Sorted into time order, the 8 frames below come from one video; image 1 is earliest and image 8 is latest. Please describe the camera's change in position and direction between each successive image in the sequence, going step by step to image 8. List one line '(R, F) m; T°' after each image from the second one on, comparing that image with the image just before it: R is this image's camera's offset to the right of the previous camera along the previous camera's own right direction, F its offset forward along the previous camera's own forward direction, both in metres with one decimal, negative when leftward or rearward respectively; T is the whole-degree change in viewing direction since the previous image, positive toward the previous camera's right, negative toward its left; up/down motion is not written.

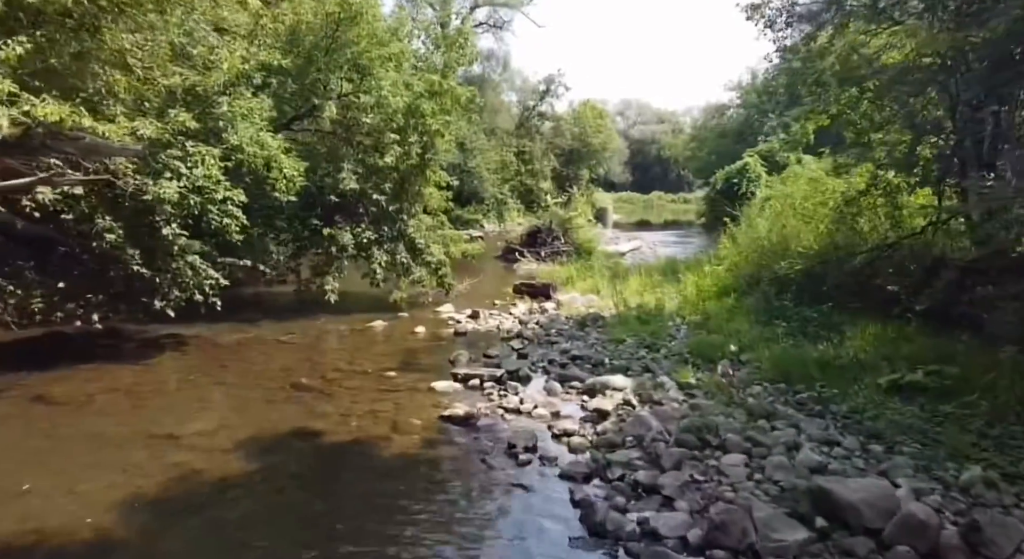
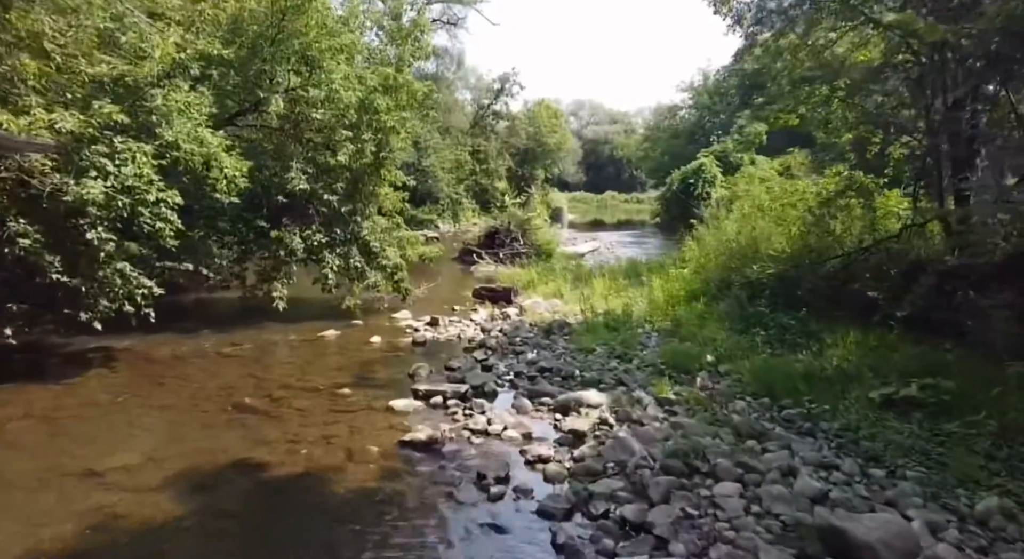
(-0.1, +0.5) m; +4°
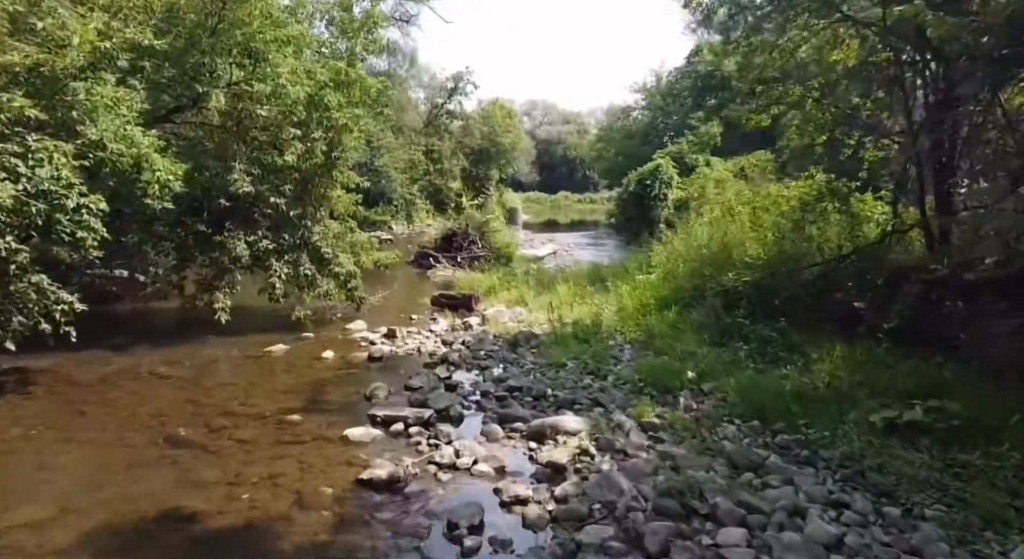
(-0.1, +0.6) m; +4°
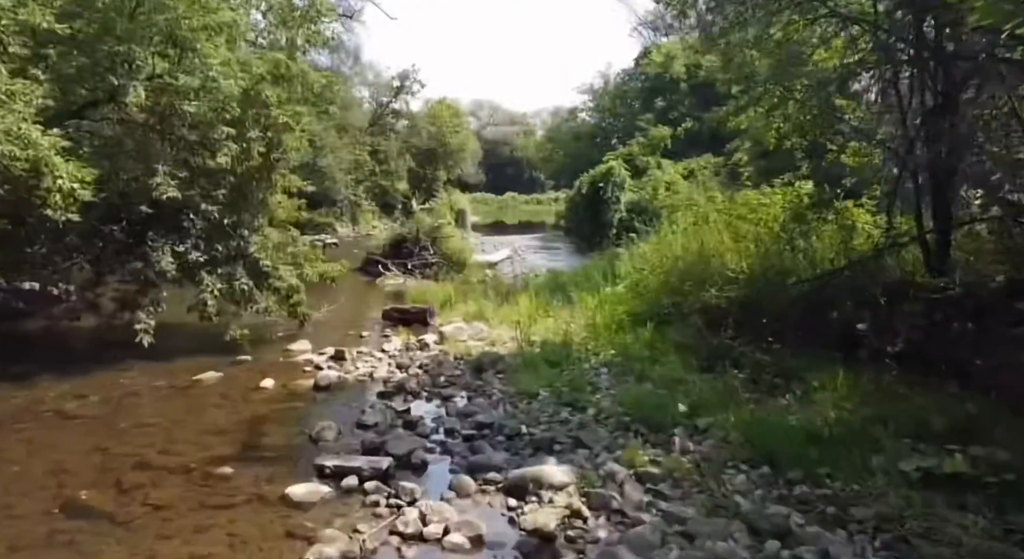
(-0.2, +0.8) m; +4°
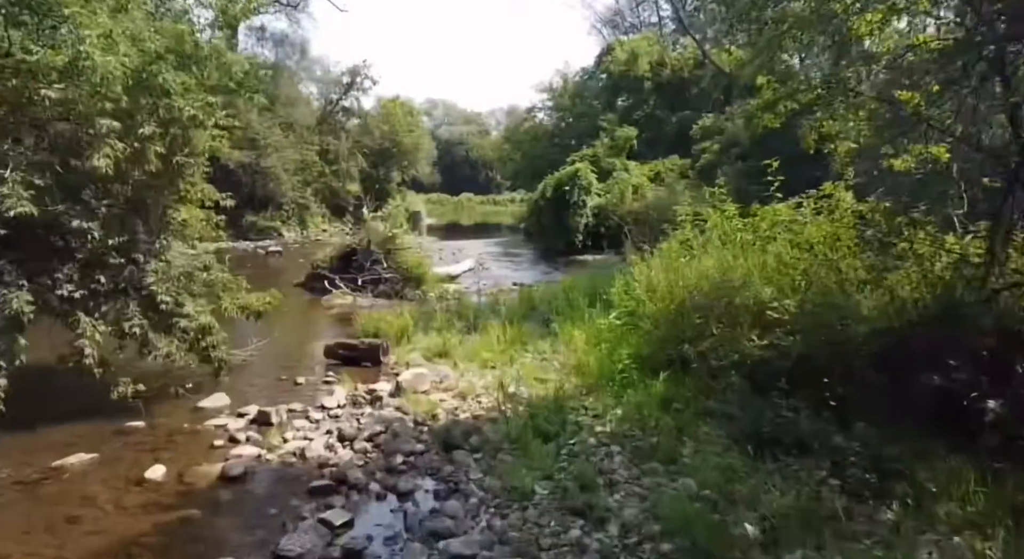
(-0.2, +1.9) m; +4°
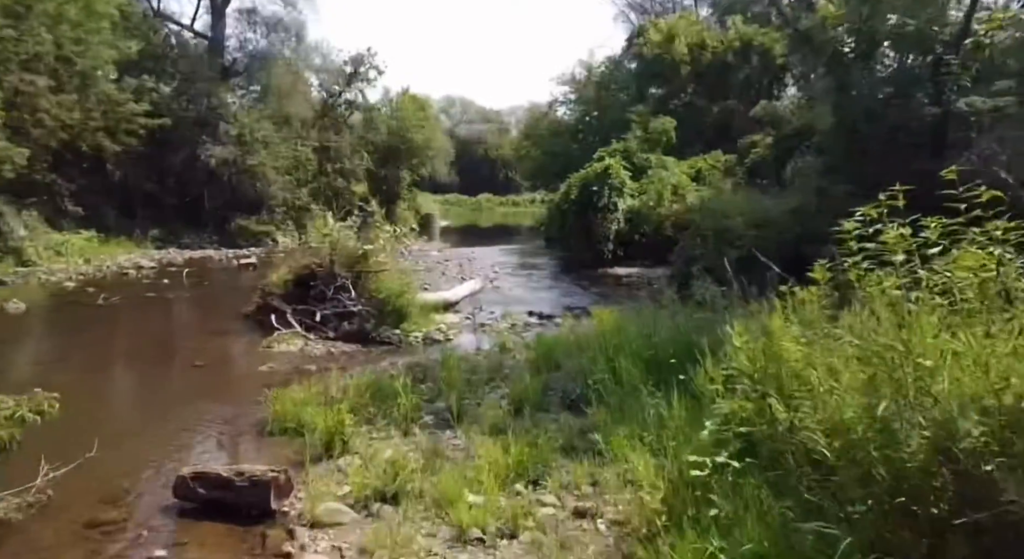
(+0.1, +4.3) m; -2°
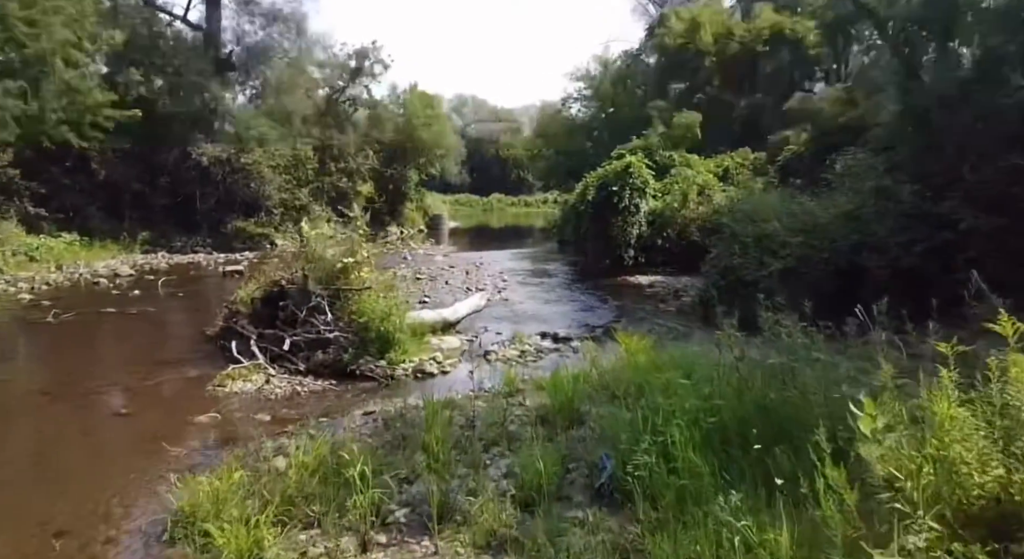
(0.0, +2.1) m; -1°
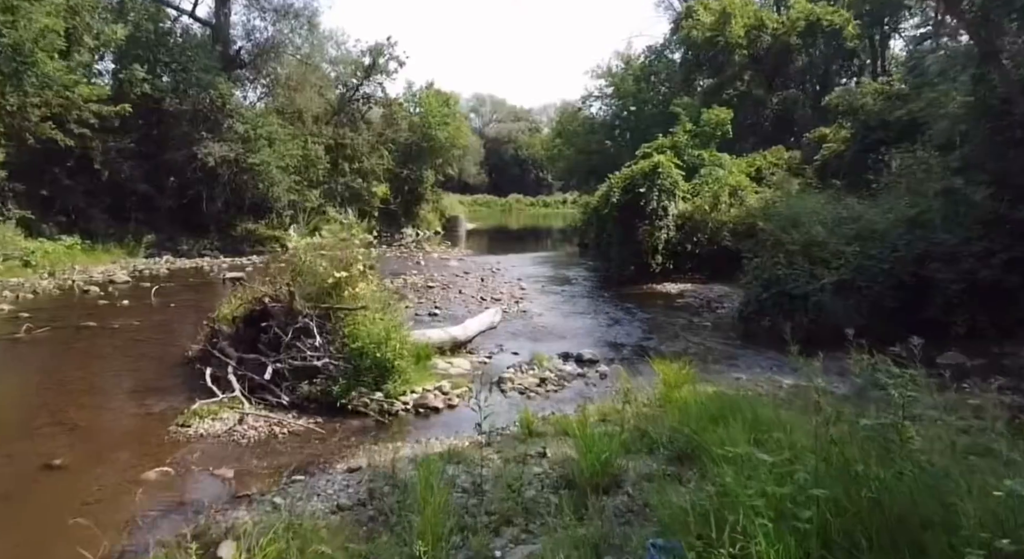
(0.0, +1.4) m; -2°
